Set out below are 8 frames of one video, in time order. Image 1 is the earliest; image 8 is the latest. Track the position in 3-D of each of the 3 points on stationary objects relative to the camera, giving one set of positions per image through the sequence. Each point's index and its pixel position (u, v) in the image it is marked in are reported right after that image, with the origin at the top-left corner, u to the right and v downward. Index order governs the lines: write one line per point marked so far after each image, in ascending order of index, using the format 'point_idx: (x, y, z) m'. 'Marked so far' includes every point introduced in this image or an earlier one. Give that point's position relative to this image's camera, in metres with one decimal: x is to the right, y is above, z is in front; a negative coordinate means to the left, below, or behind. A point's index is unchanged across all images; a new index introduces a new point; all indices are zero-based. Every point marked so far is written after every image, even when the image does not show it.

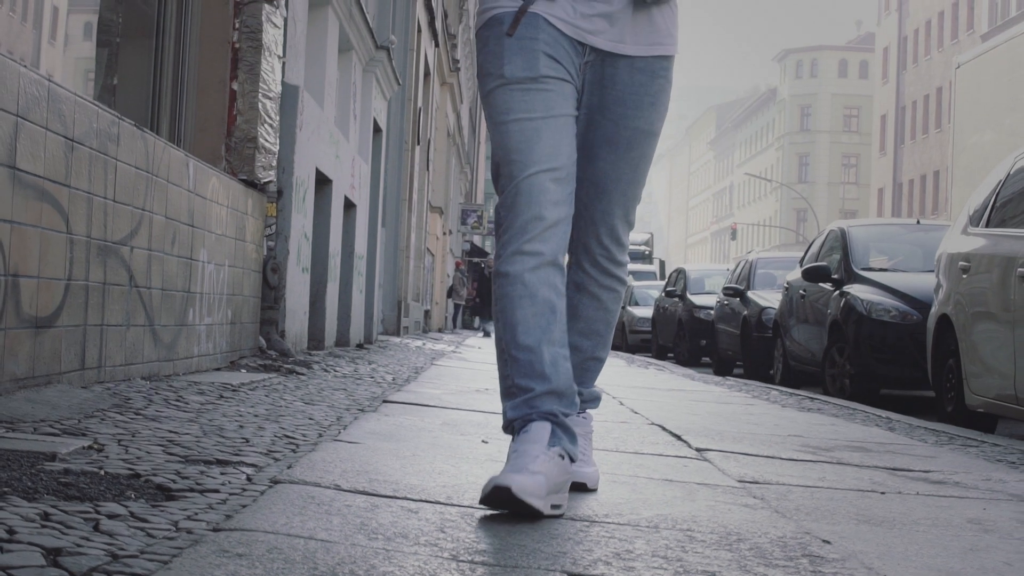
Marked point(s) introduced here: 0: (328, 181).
0: (-1.3, +0.7, +7.8) m
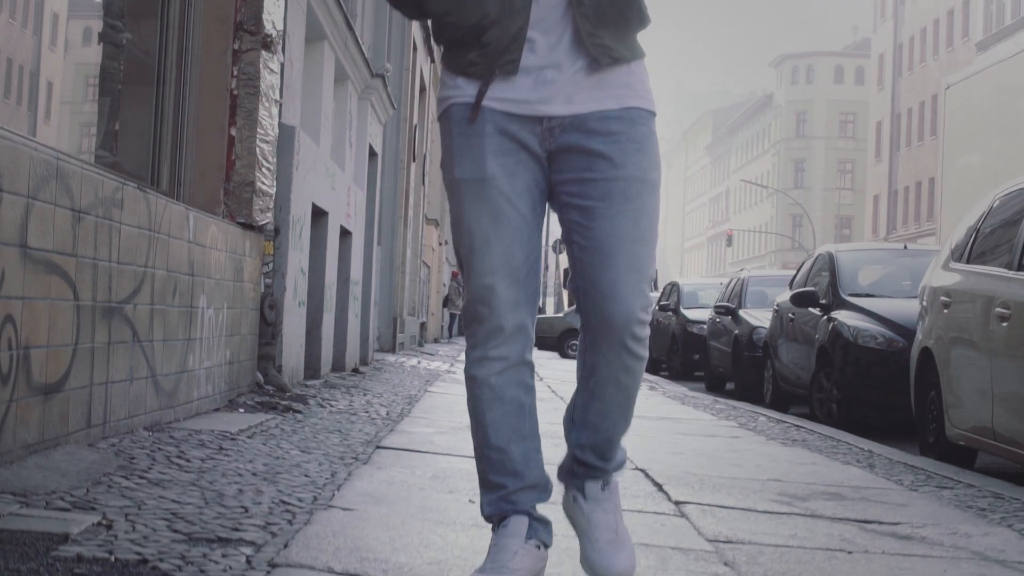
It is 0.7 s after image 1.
0: (-1.3, +0.5, +7.9) m
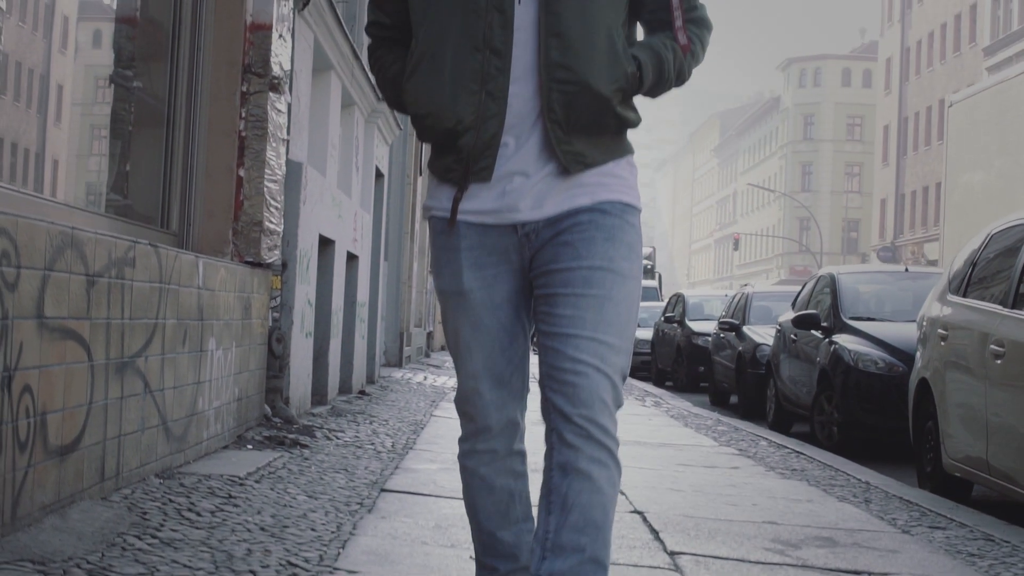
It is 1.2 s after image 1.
0: (-1.3, +0.3, +8.1) m
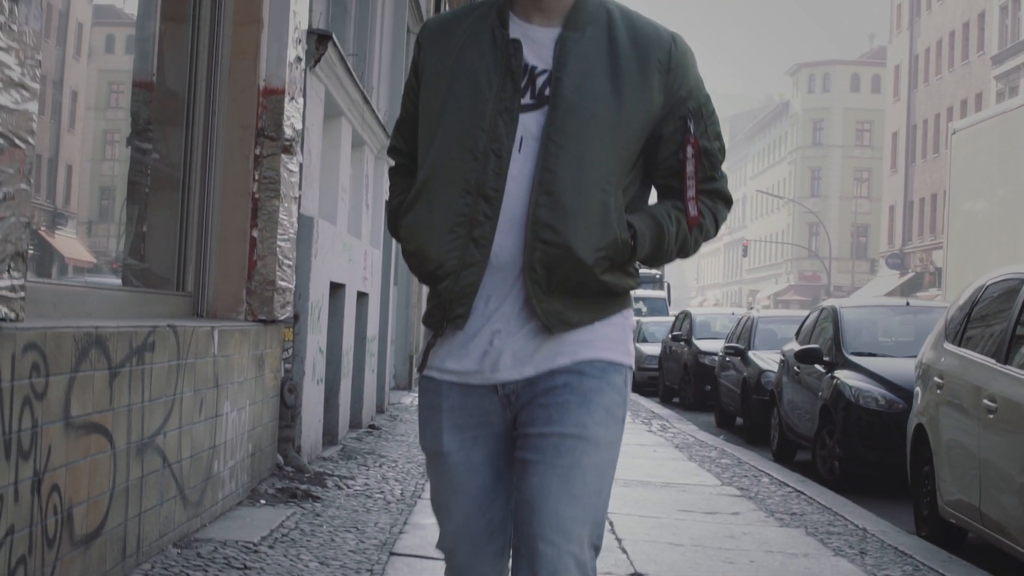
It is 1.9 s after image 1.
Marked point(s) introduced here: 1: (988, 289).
0: (-1.3, 0.0, +8.3) m
1: (+3.0, 0.0, +7.1) m
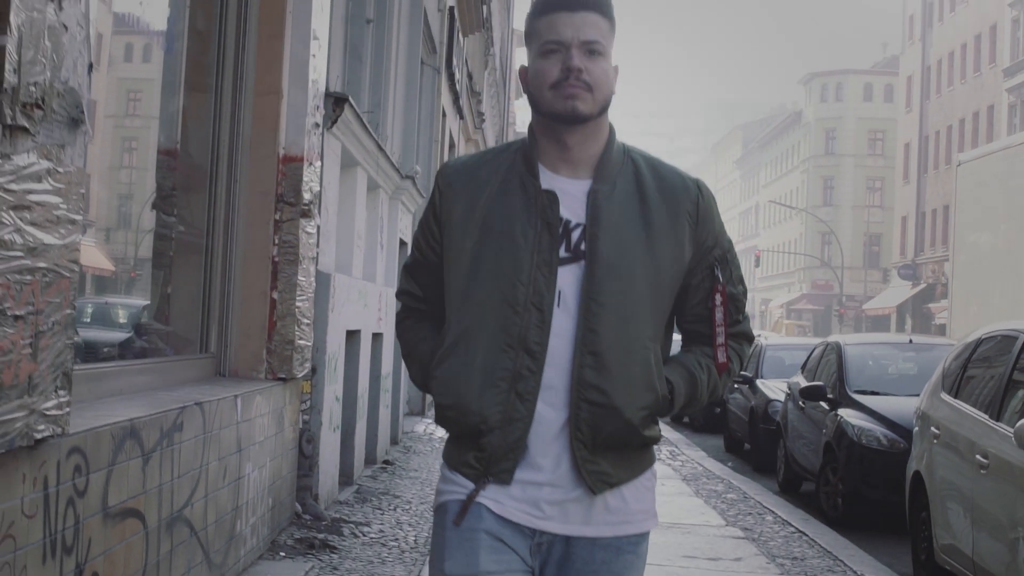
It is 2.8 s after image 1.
0: (-1.2, -0.3, +8.5) m
1: (+3.1, -0.3, +7.3) m
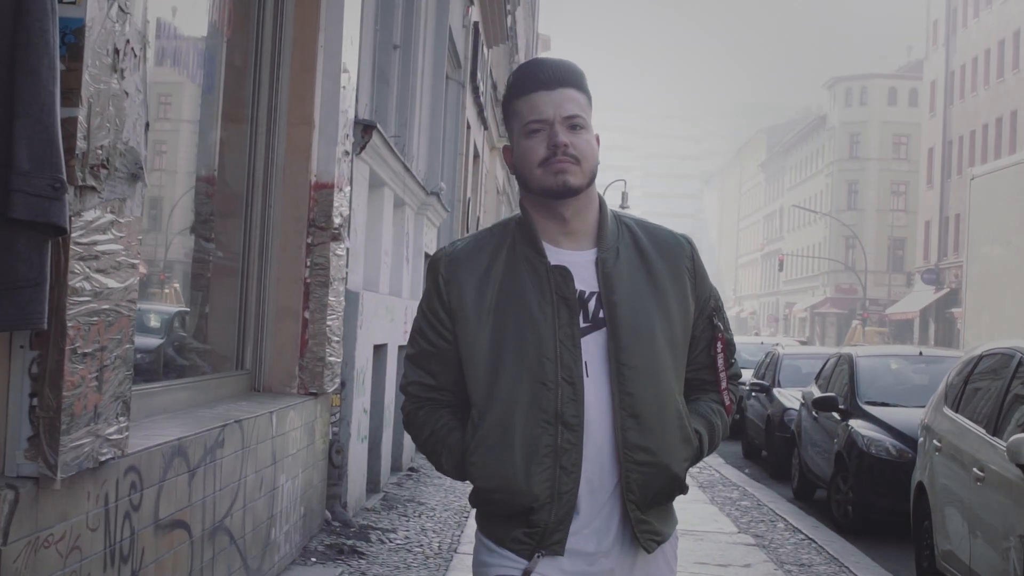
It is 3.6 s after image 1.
0: (-1.0, -0.5, +8.9) m
1: (+3.2, -0.5, +7.6) m
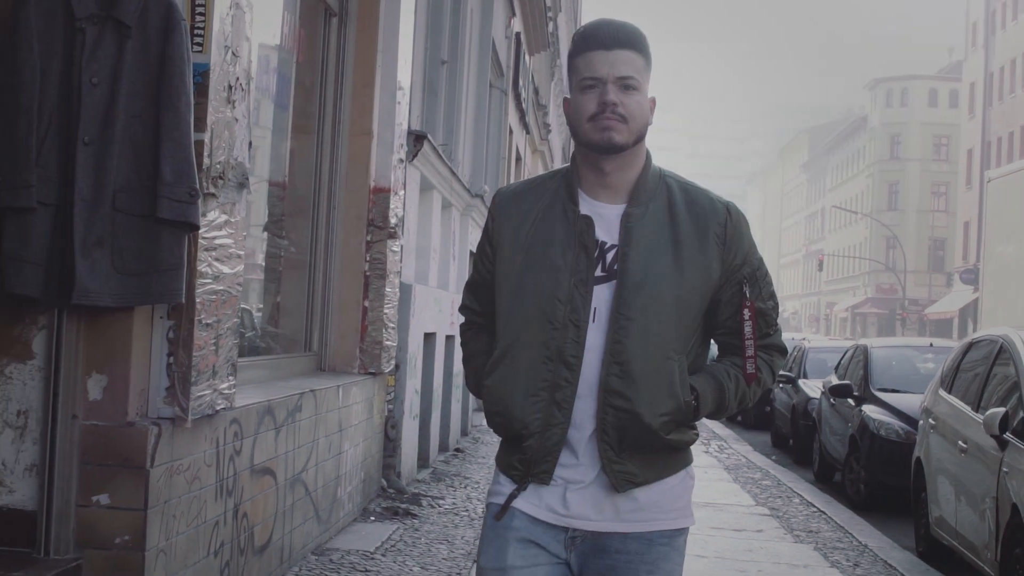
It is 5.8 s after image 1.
0: (-0.7, -0.4, +9.8) m
1: (+3.5, -0.4, +8.4) m
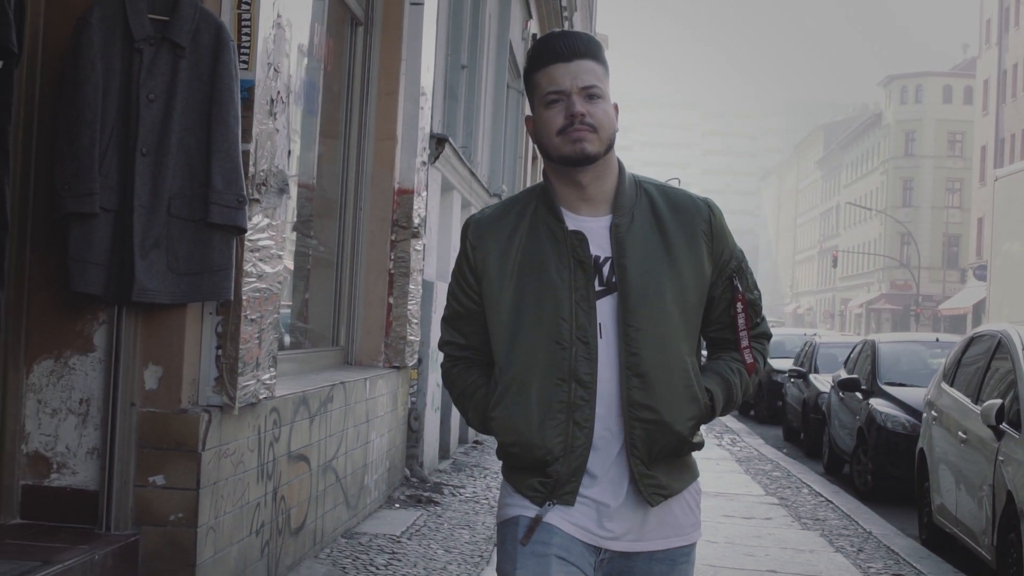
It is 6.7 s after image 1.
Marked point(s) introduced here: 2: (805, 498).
0: (-0.5, -0.4, +10.2) m
1: (+3.6, -0.4, +8.7) m
2: (+2.6, -1.9, +10.0) m
